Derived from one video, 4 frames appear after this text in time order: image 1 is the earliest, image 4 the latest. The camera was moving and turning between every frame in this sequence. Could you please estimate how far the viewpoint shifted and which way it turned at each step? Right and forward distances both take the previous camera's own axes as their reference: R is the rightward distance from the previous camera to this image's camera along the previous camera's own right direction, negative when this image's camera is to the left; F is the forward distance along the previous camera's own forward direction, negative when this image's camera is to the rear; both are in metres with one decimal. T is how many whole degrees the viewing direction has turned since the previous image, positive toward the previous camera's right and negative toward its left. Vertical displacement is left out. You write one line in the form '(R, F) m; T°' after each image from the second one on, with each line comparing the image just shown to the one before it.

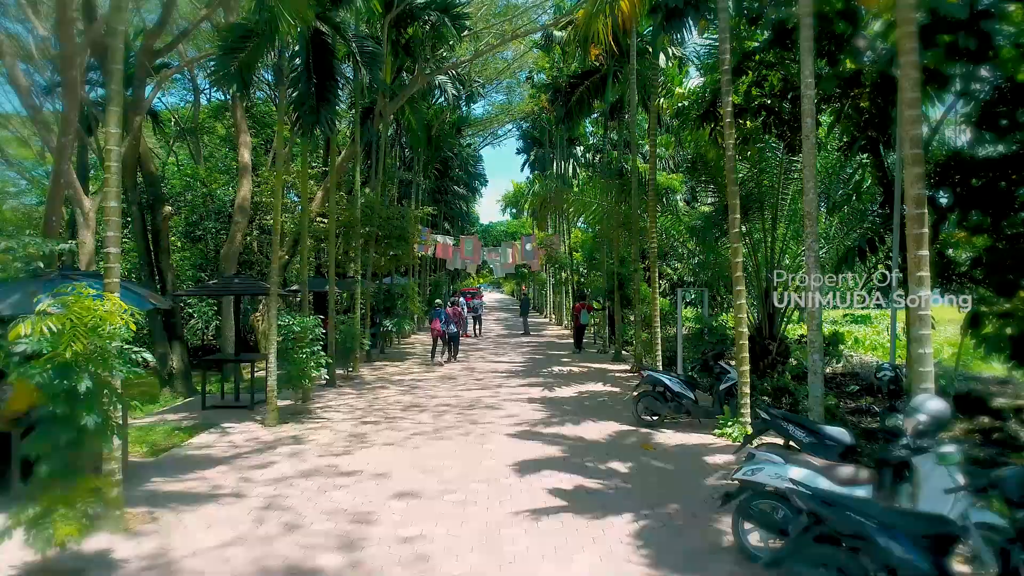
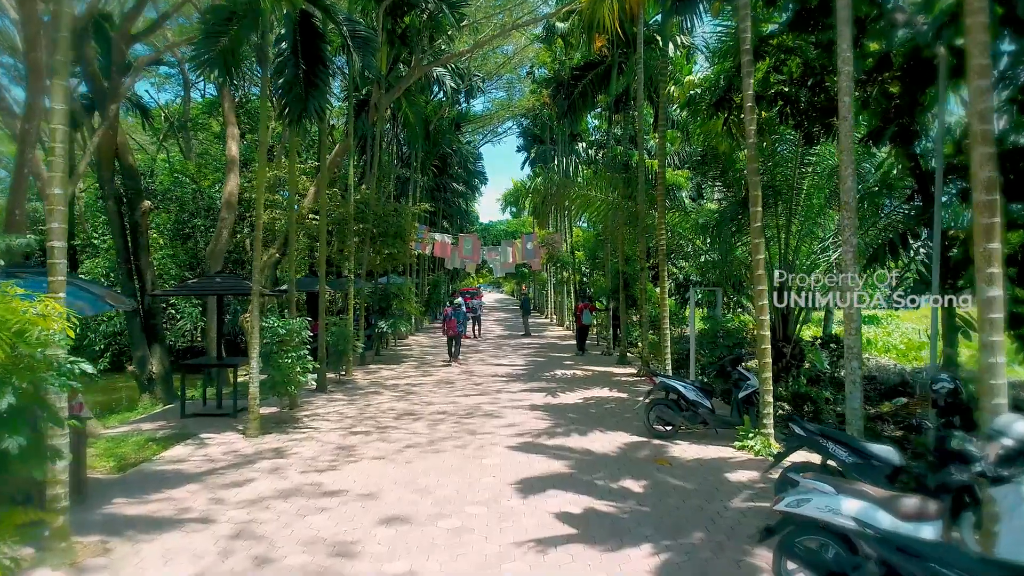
(0.0, +0.6) m; 0°
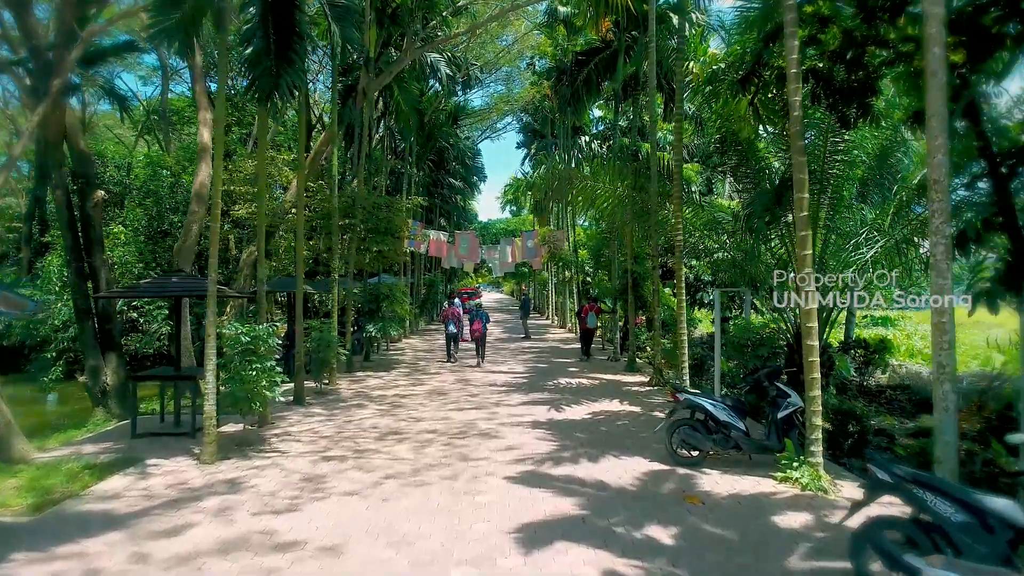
(0.0, +1.2) m; 0°
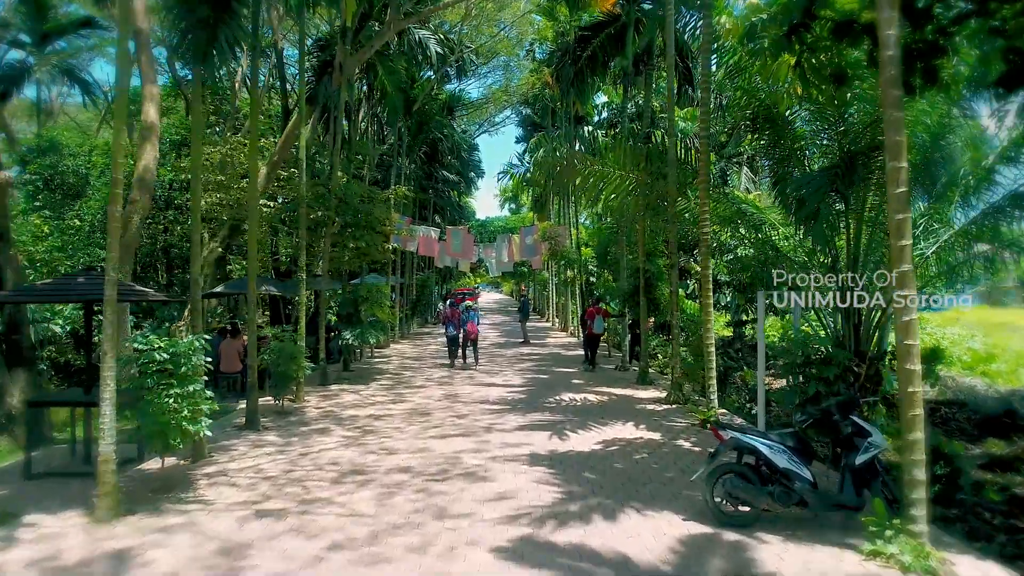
(+0.1, +1.6) m; 0°
